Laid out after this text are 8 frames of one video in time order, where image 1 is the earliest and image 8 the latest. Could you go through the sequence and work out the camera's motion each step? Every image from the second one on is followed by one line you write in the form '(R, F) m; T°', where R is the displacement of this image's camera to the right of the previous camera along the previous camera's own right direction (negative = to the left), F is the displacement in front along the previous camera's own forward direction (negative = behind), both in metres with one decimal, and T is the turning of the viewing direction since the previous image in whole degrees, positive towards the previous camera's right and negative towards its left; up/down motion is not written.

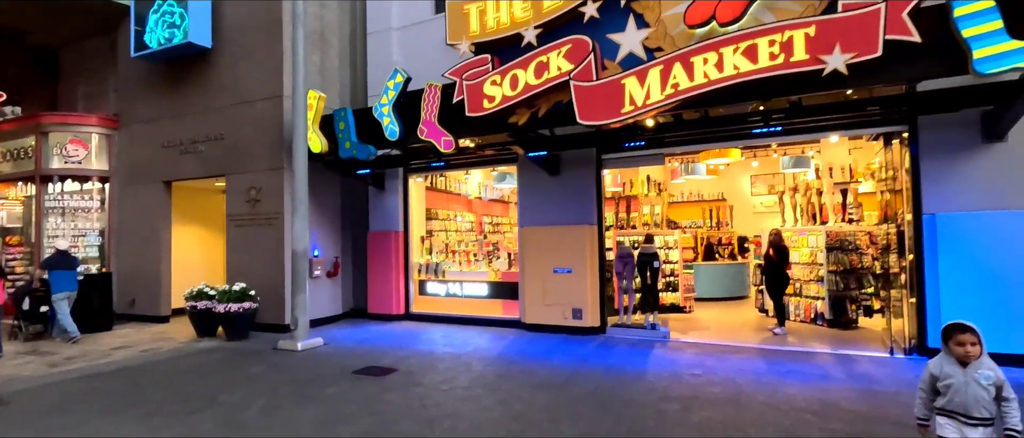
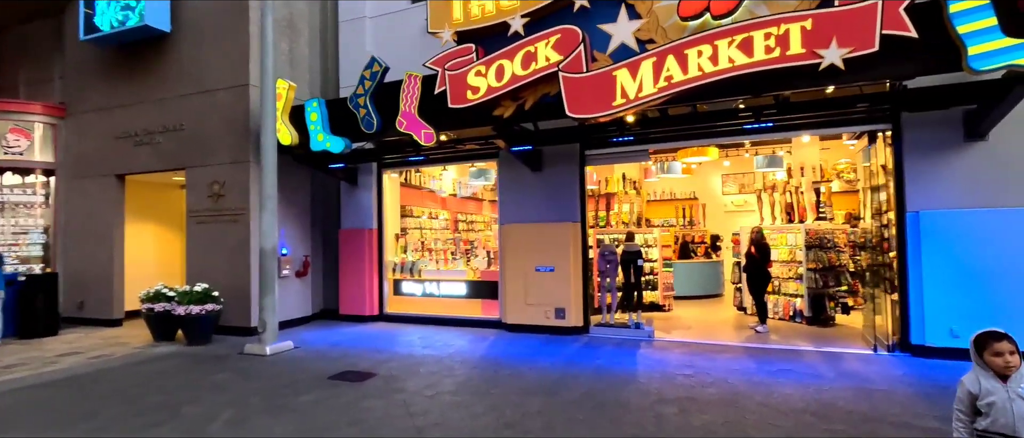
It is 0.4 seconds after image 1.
(-0.2, +0.3) m; +4°
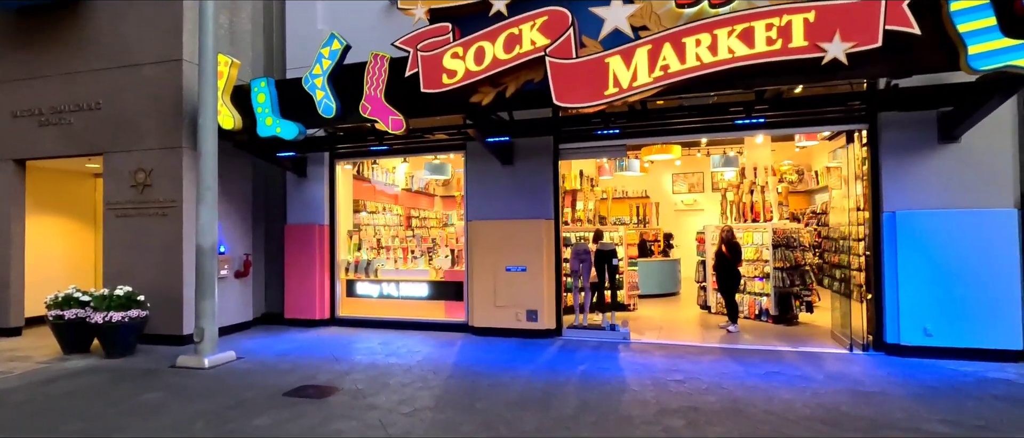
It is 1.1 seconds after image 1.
(-0.4, +0.5) m; +7°
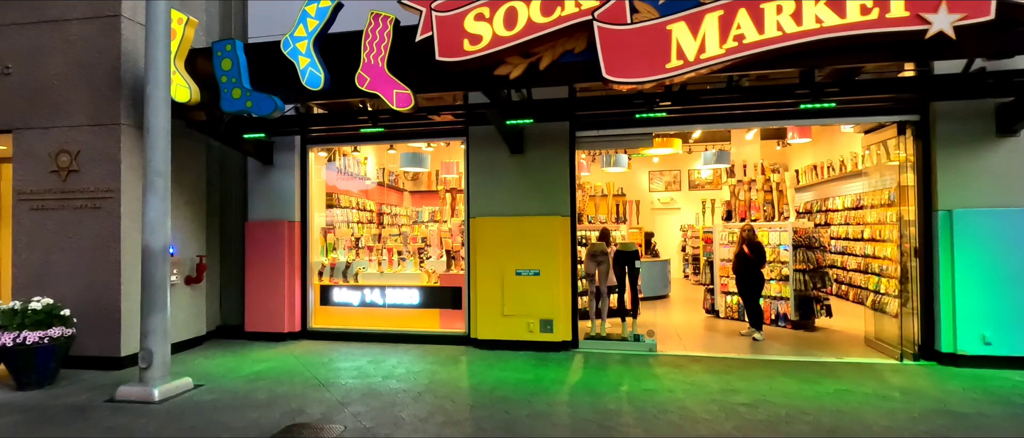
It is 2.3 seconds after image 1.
(-0.8, +1.0) m; +6°
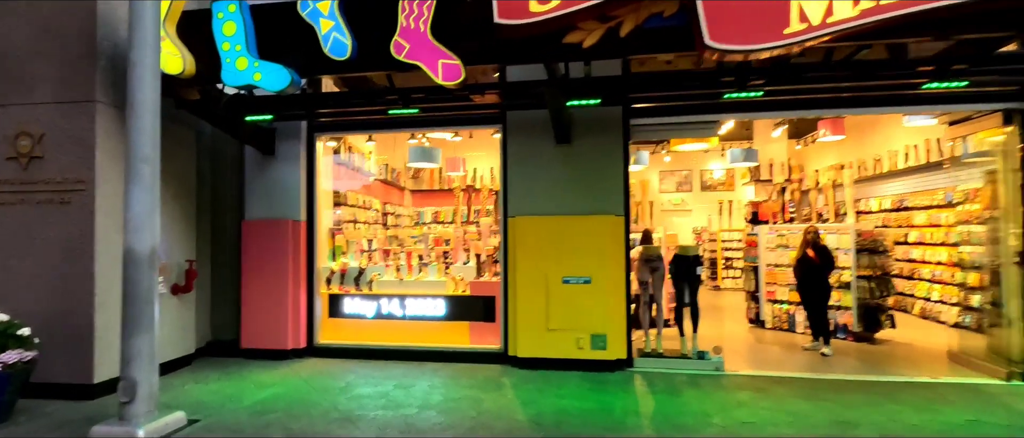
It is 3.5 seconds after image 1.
(-0.7, +0.9) m; +2°
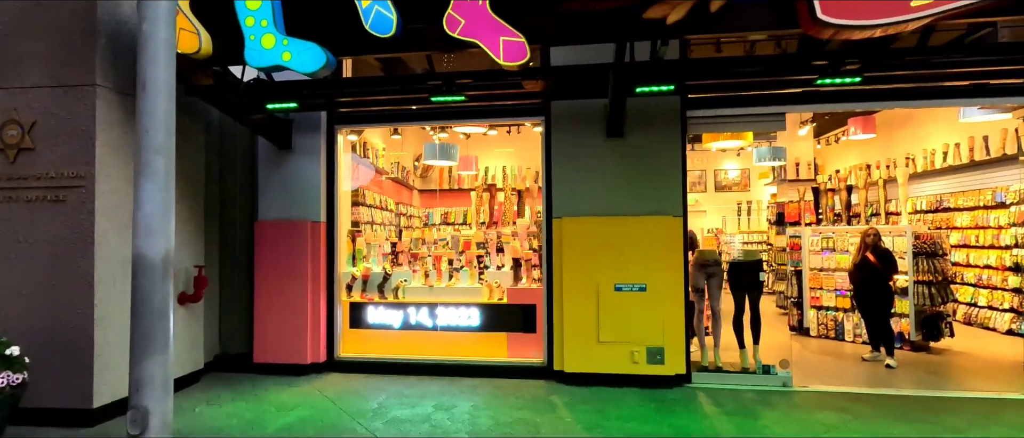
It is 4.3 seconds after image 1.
(-0.6, +0.5) m; +1°
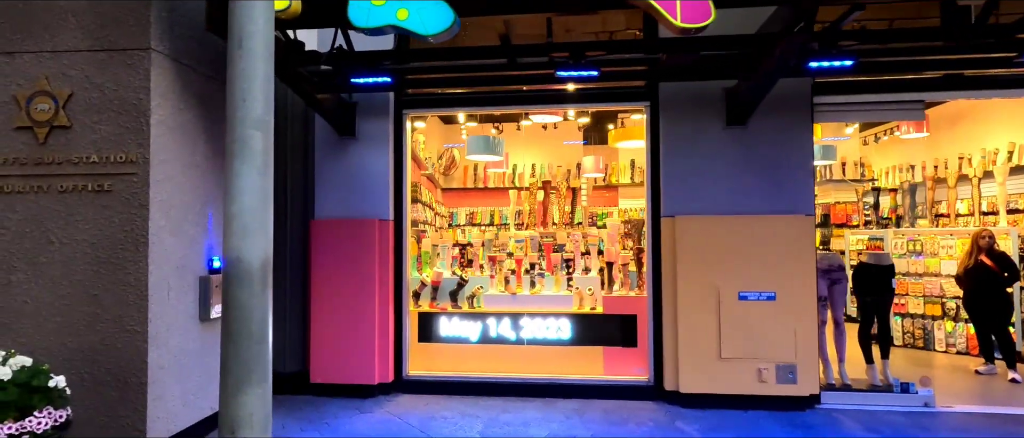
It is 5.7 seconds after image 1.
(-1.1, +0.7) m; +2°
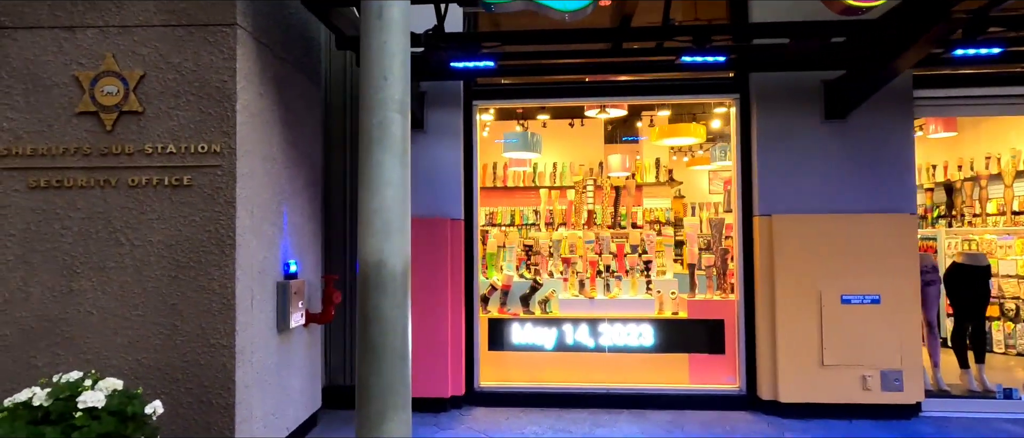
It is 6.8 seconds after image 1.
(-0.9, +0.3) m; +2°
